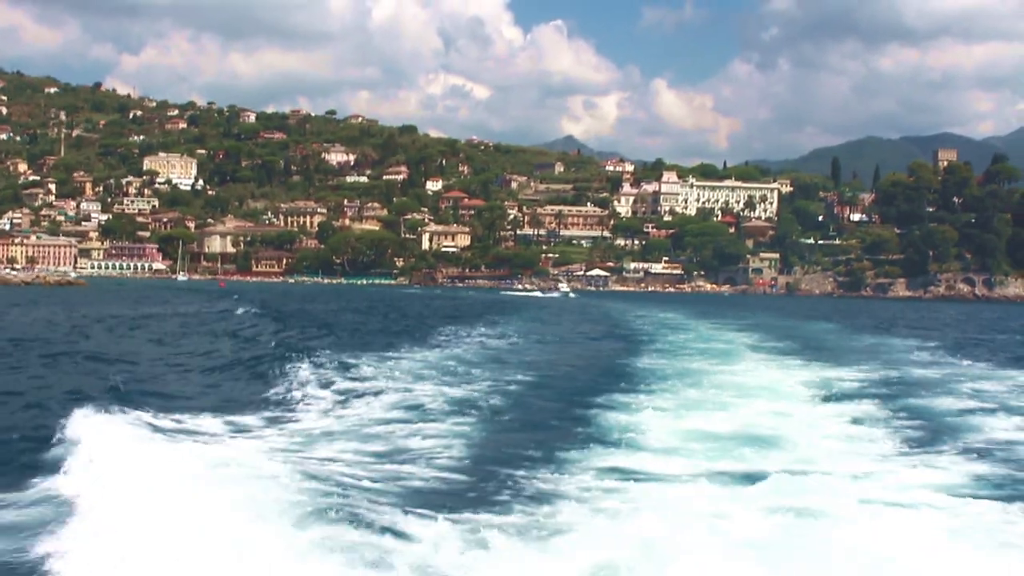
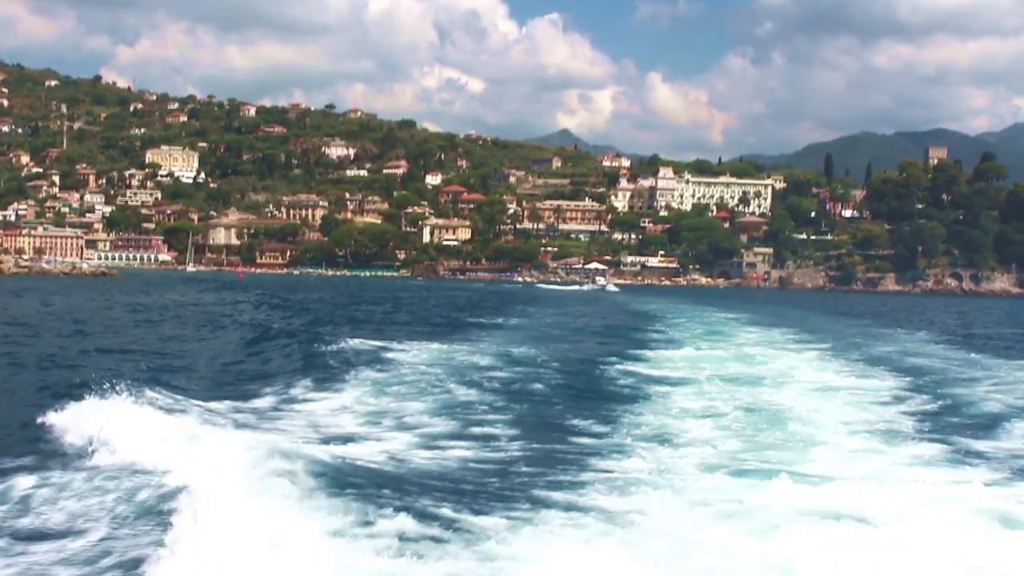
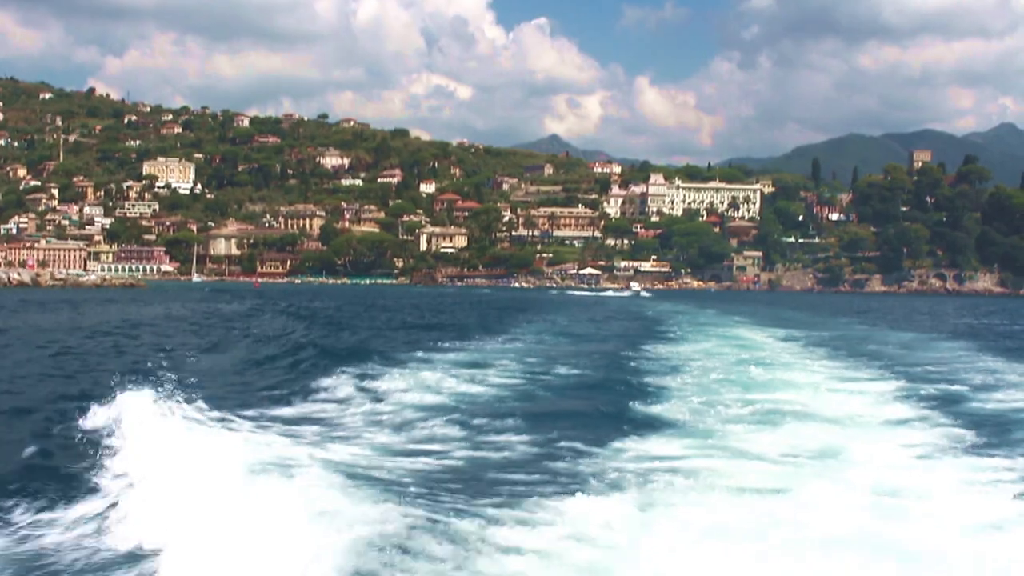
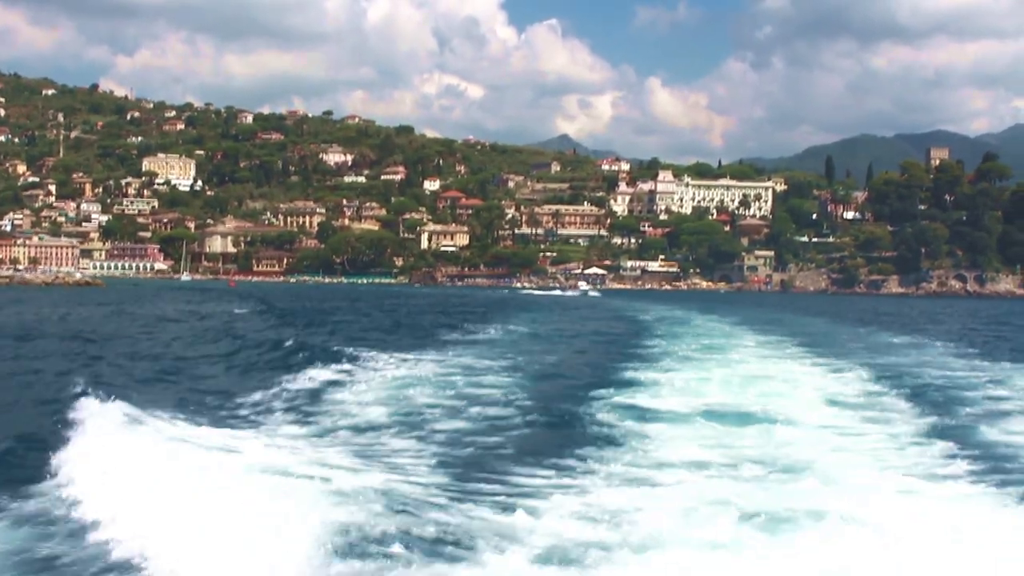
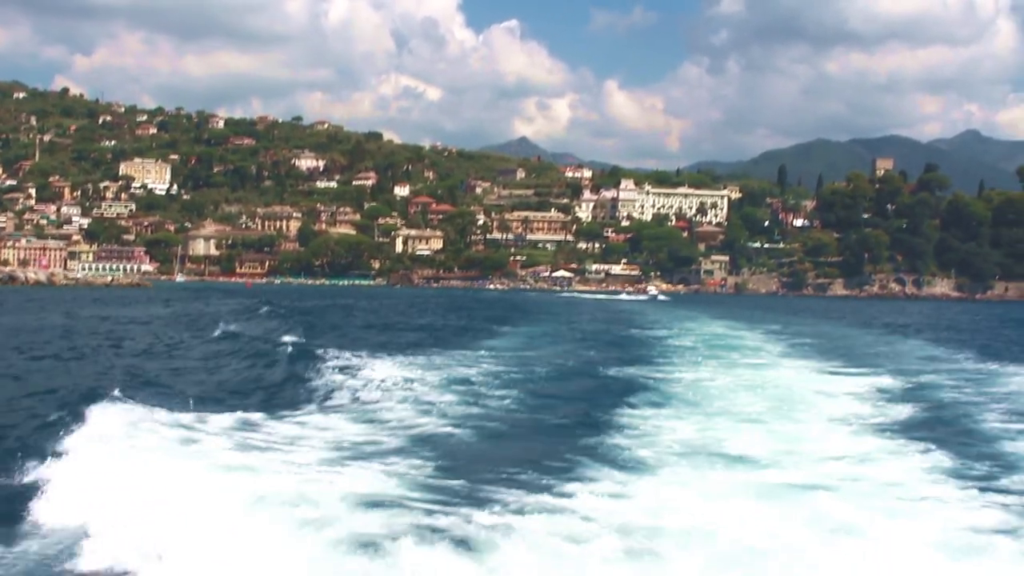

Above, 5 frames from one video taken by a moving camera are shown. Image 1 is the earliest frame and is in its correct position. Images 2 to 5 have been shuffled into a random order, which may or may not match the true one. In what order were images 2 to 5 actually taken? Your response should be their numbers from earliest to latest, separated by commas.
4, 2, 3, 5
